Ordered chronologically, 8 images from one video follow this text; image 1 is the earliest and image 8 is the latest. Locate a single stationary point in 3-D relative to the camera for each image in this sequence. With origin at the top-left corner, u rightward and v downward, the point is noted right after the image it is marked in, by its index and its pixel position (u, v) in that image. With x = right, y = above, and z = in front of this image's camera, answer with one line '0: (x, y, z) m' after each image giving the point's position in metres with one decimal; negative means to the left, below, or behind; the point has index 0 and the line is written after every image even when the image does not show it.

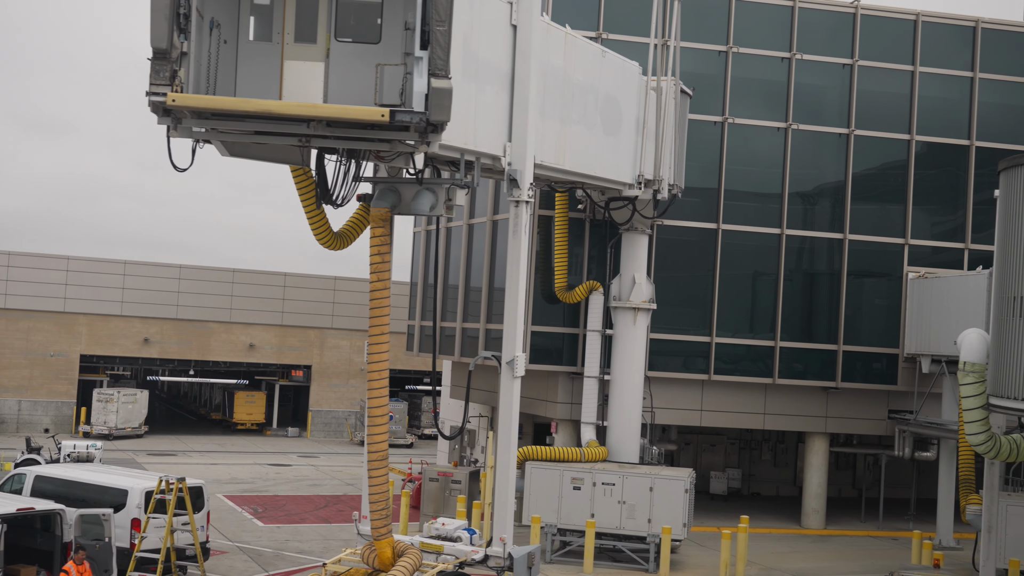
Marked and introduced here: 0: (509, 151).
0: (-0.1, +2.4, +17.0) m
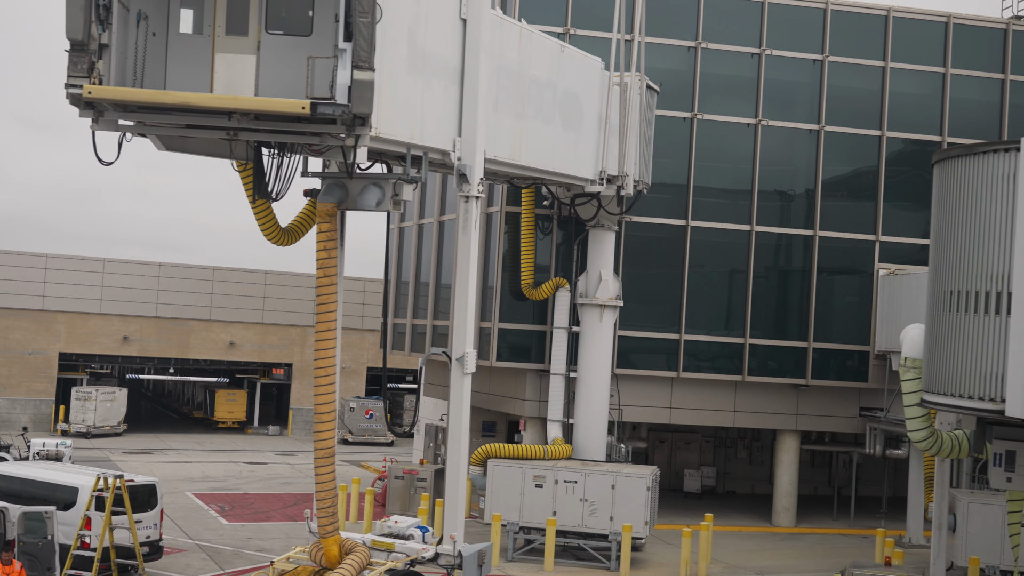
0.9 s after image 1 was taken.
0: (-0.9, +2.5, +16.9) m
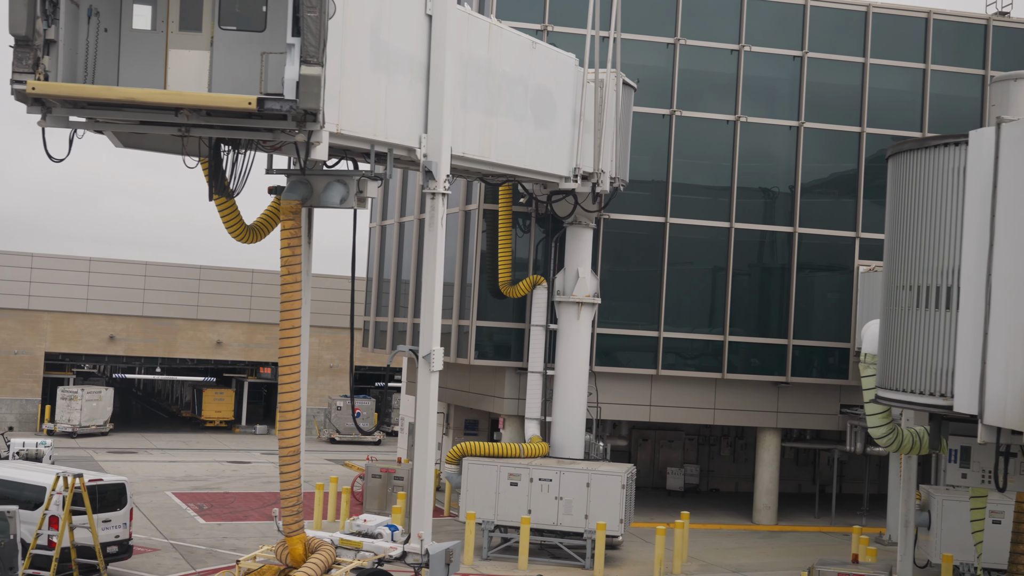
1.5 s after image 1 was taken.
0: (-1.5, +2.5, +16.8) m
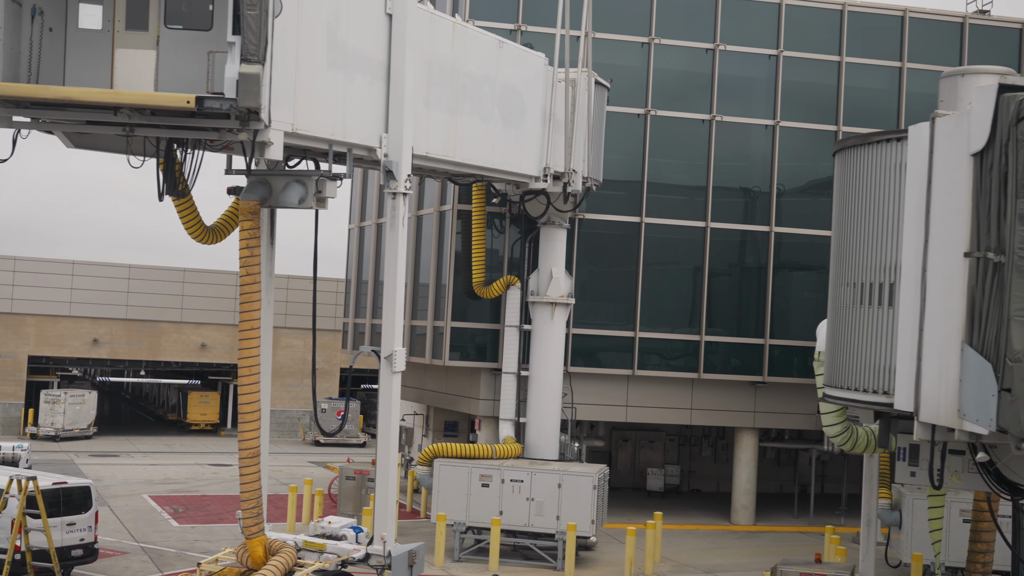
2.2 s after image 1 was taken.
0: (-2.2, +2.5, +16.7) m
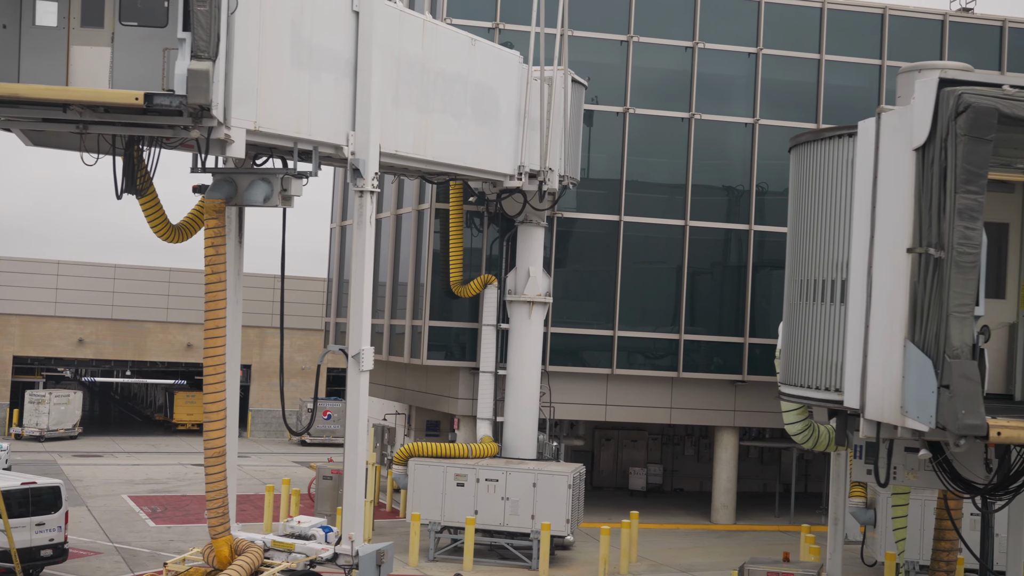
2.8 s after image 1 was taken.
0: (-2.8, +2.6, +16.7) m
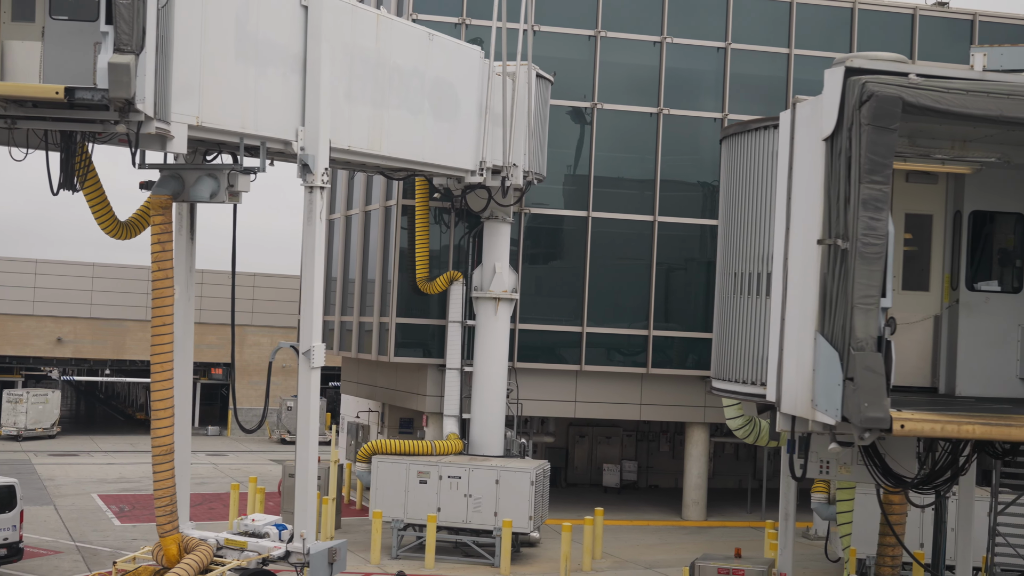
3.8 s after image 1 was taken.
0: (-3.7, +2.6, +16.5) m
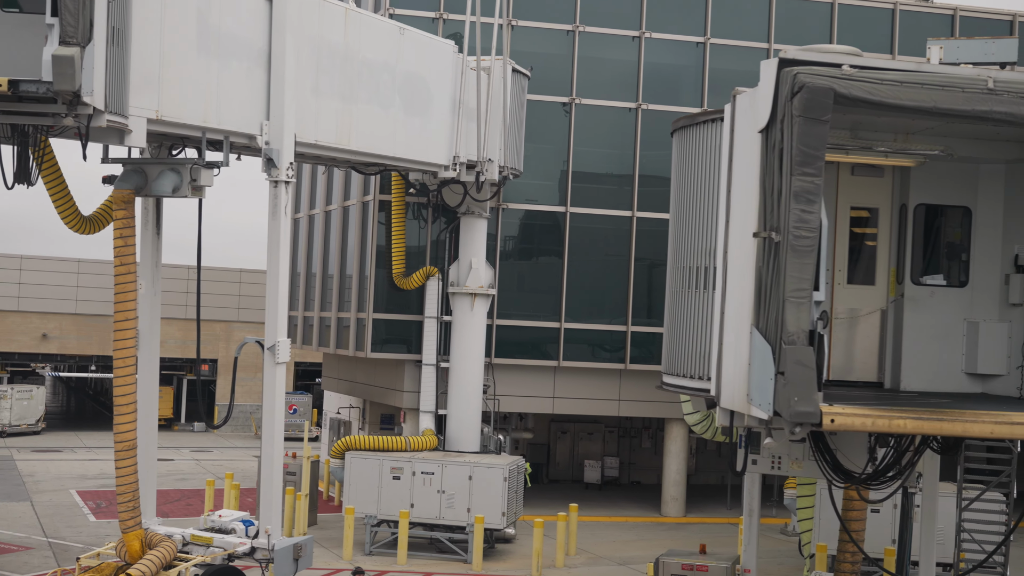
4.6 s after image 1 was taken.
0: (-4.3, +2.7, +16.5) m
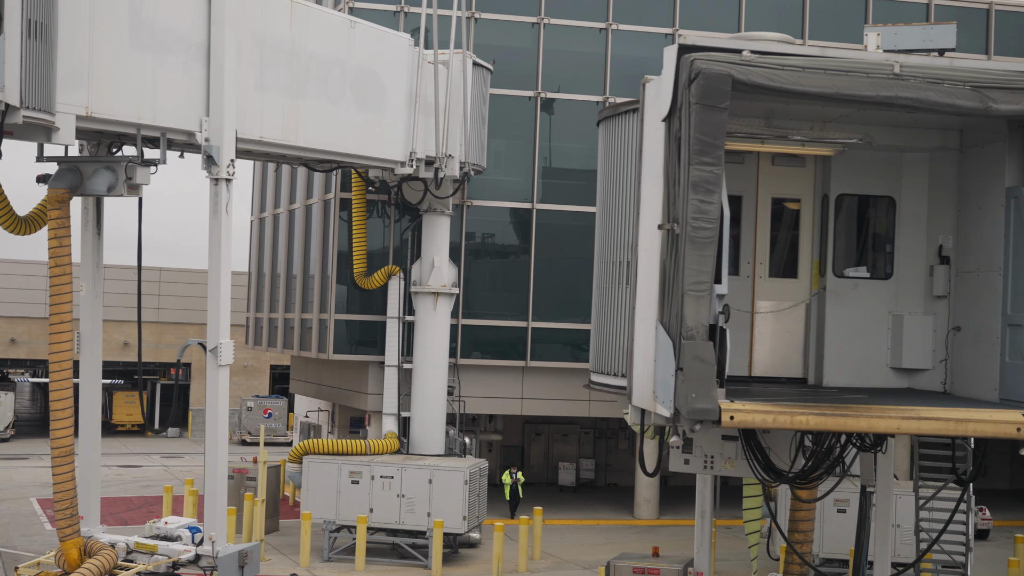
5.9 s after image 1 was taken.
0: (-5.2, +2.7, +16.1) m
